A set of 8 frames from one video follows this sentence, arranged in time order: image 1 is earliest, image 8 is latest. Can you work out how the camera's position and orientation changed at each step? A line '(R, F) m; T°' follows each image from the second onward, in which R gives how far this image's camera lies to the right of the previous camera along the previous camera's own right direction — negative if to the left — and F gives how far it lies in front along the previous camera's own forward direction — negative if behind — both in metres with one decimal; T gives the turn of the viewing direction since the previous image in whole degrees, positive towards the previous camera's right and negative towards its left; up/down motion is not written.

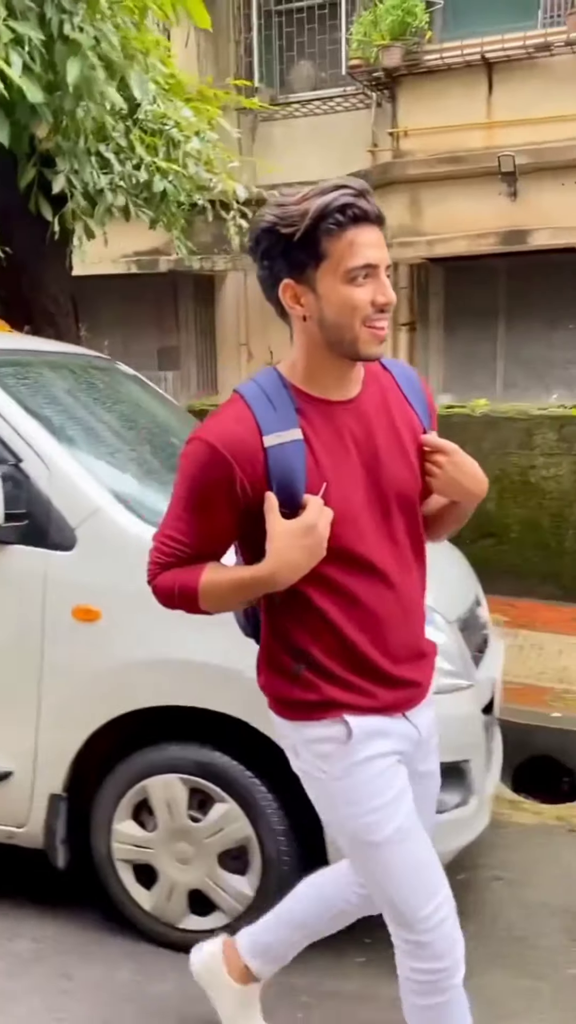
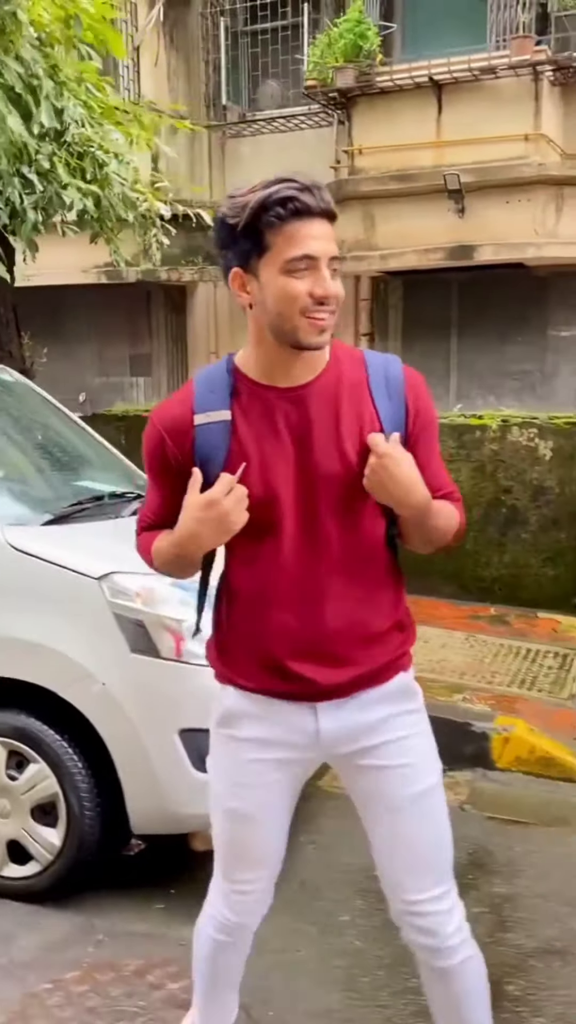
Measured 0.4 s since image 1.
(+0.7, -0.3) m; -1°
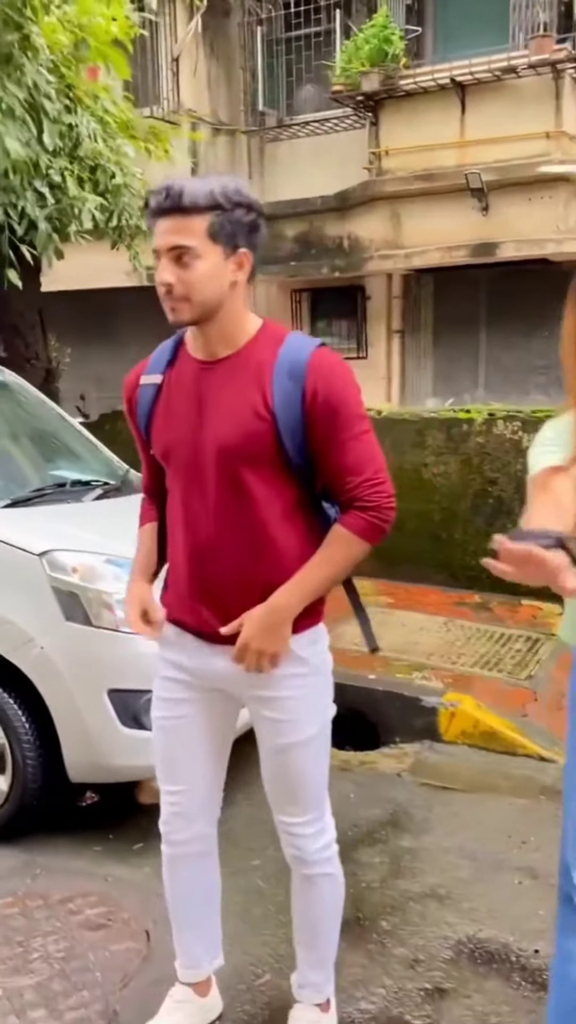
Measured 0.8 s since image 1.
(+0.6, -0.3) m; -5°
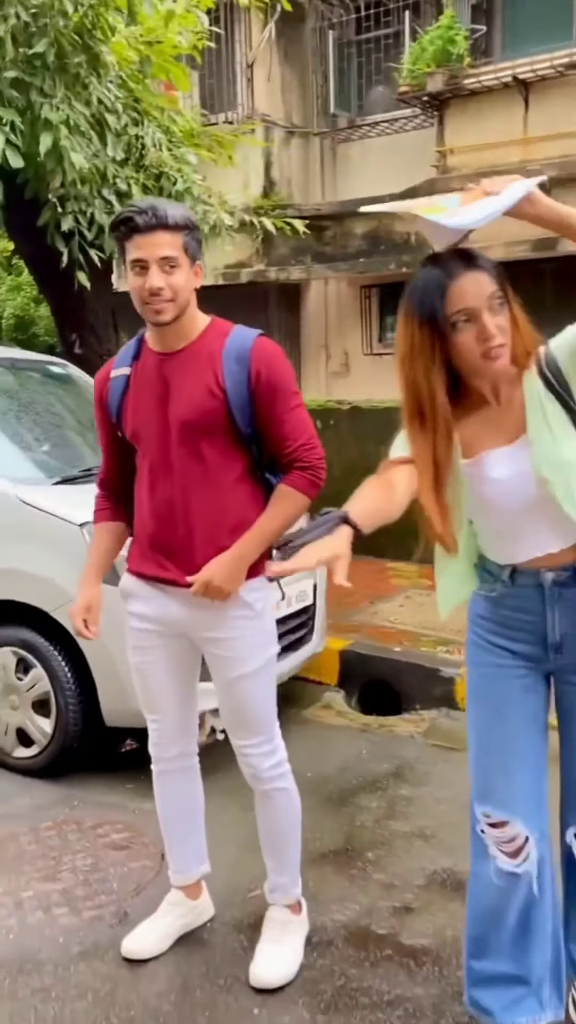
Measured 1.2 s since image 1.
(+0.3, -0.4) m; -6°
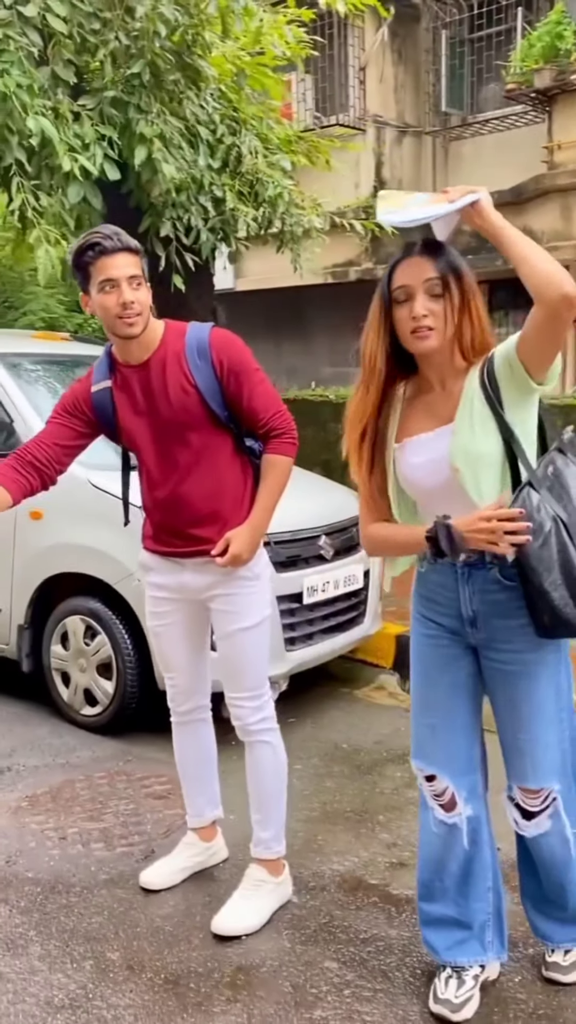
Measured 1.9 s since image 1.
(+0.4, -0.3) m; -8°
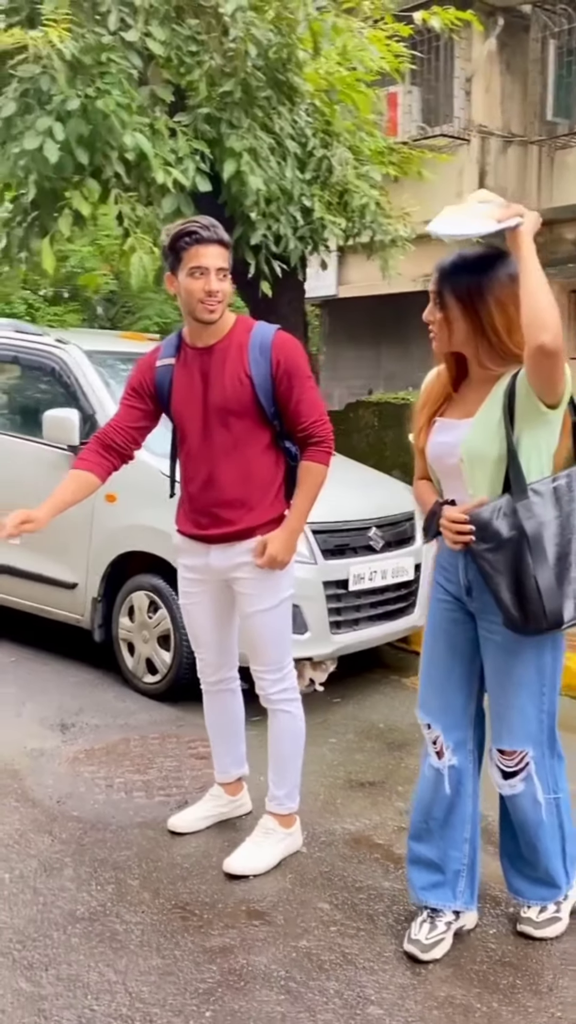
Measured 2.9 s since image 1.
(+0.3, -0.3) m; -7°
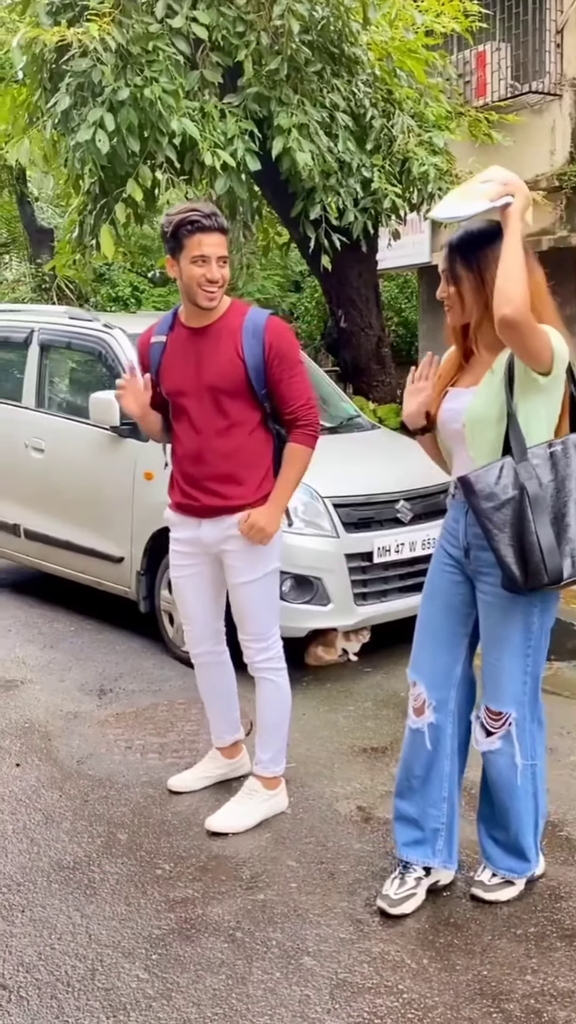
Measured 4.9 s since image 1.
(+0.6, -0.1) m; -8°
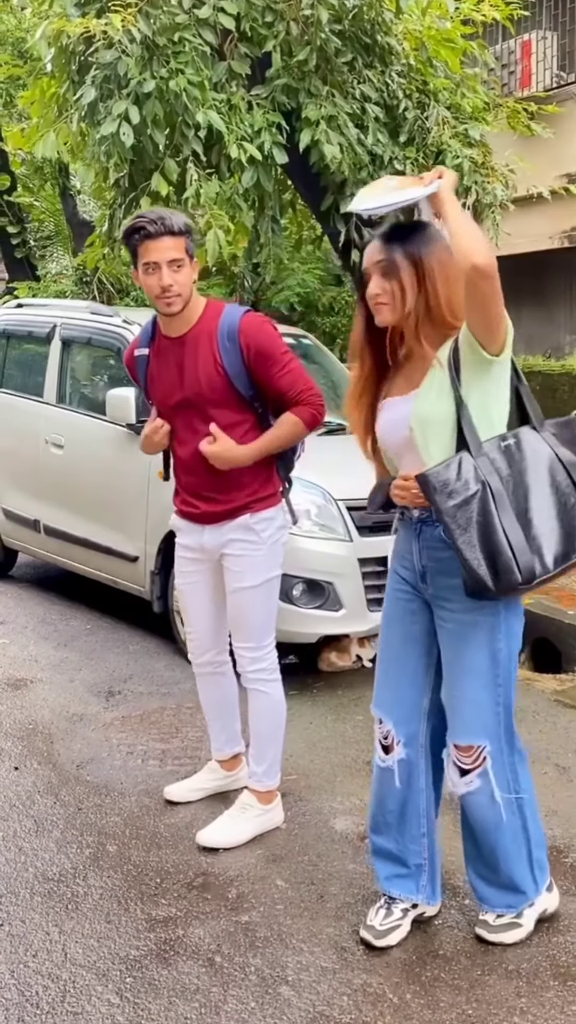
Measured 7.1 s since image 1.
(+0.2, +0.1) m; -3°
